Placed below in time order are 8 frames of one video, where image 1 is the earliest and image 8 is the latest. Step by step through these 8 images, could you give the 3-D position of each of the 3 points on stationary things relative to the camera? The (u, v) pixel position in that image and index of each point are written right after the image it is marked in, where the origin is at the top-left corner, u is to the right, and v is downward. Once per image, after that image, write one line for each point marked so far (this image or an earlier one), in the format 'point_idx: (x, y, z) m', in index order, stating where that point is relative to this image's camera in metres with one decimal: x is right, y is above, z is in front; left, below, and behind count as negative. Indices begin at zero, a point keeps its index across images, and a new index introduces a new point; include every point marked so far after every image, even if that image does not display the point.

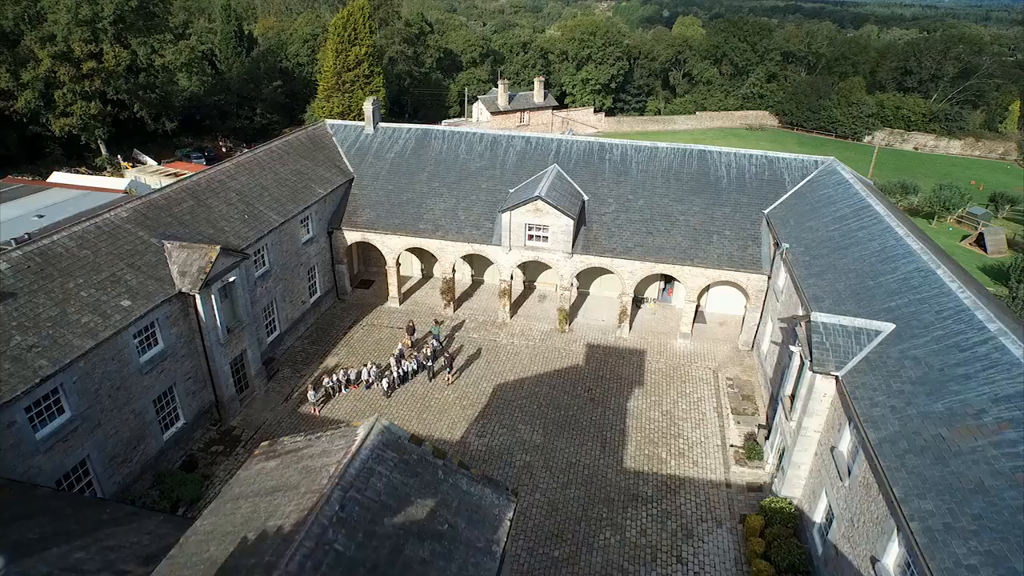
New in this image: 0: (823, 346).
0: (+9.5, -1.8, +16.1) m
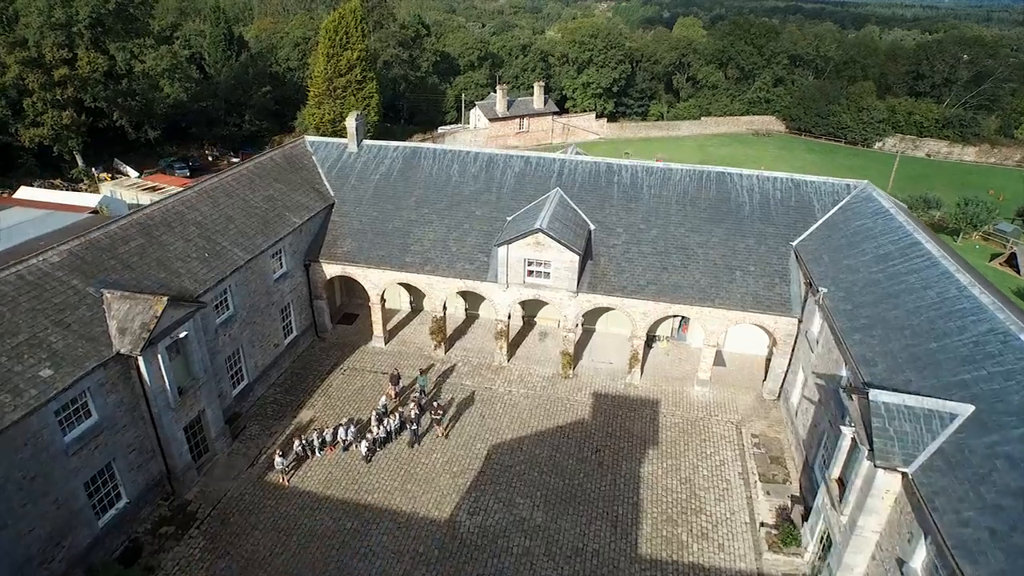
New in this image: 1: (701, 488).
0: (+9.4, -3.7, +13.2) m
1: (+7.2, -7.6, +19.9) m
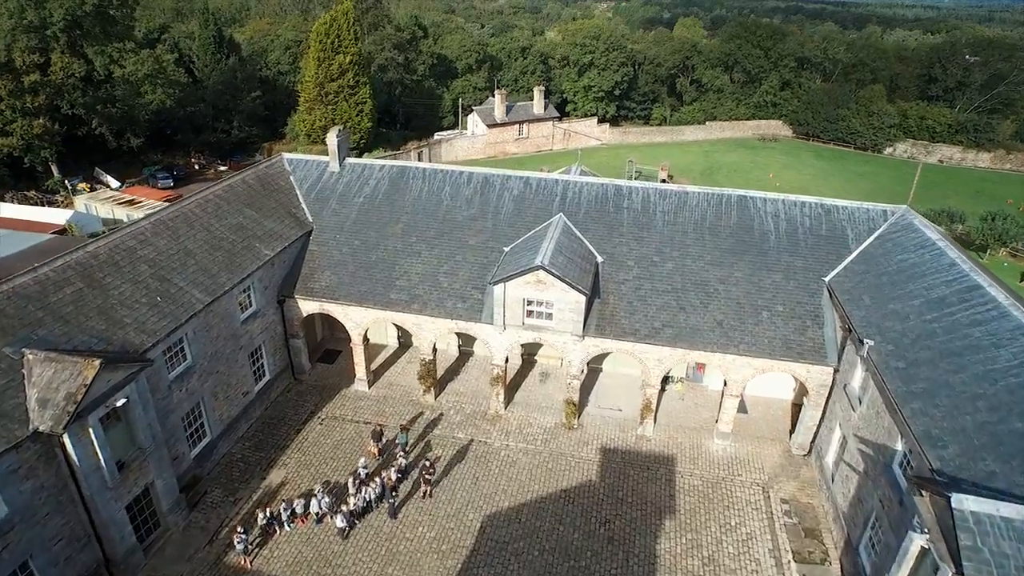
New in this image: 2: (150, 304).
0: (+9.3, -5.4, +10.5) m
1: (+7.1, -9.3, +17.3) m
2: (-12.3, -0.5, +17.8) m
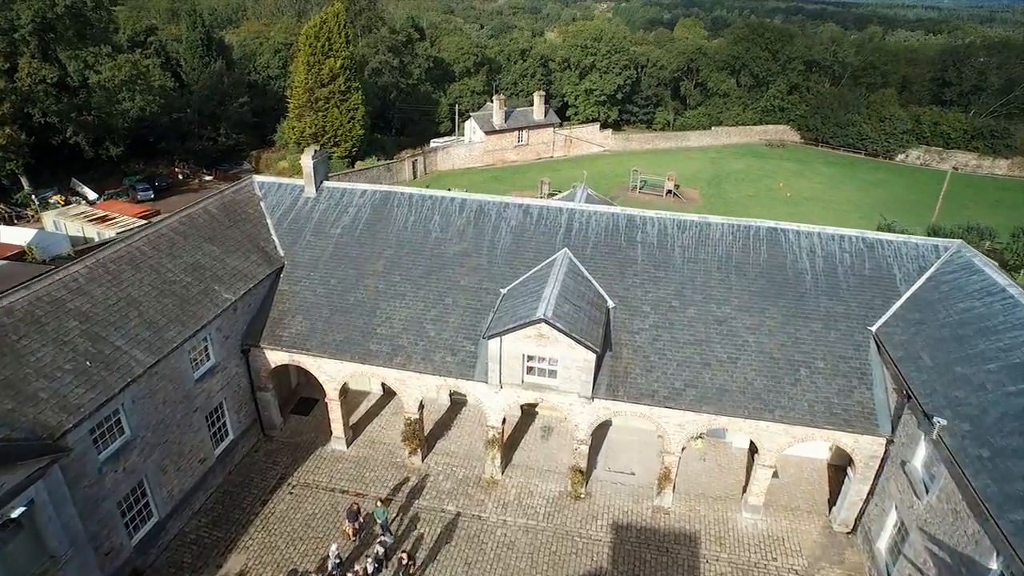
0: (+9.2, -7.2, +7.6) m
1: (+7.0, -11.1, +14.3) m
2: (-12.3, -2.4, +14.9) m
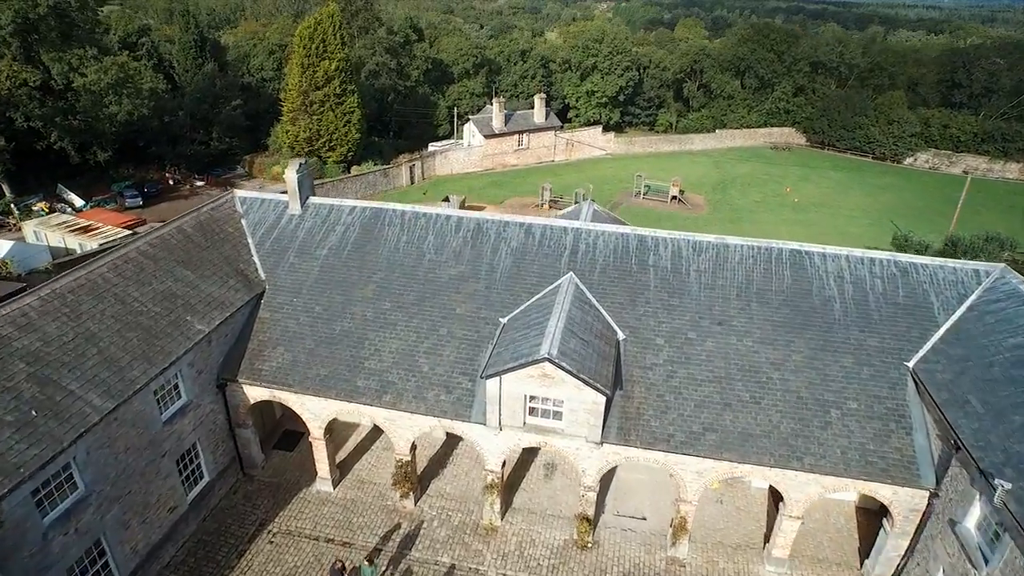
0: (+9.3, -8.2, +5.9) m
1: (+7.0, -12.1, +12.7) m
2: (-12.3, -3.4, +13.2) m
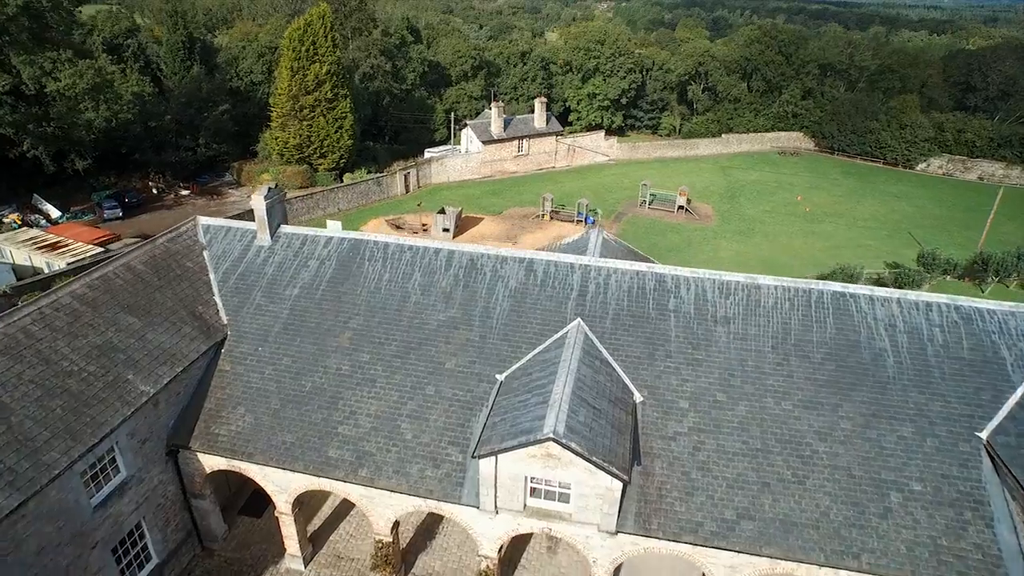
0: (+9.2, -9.7, +3.3) m
1: (+7.0, -13.6, +10.0) m
2: (-12.4, -4.9, +10.5) m
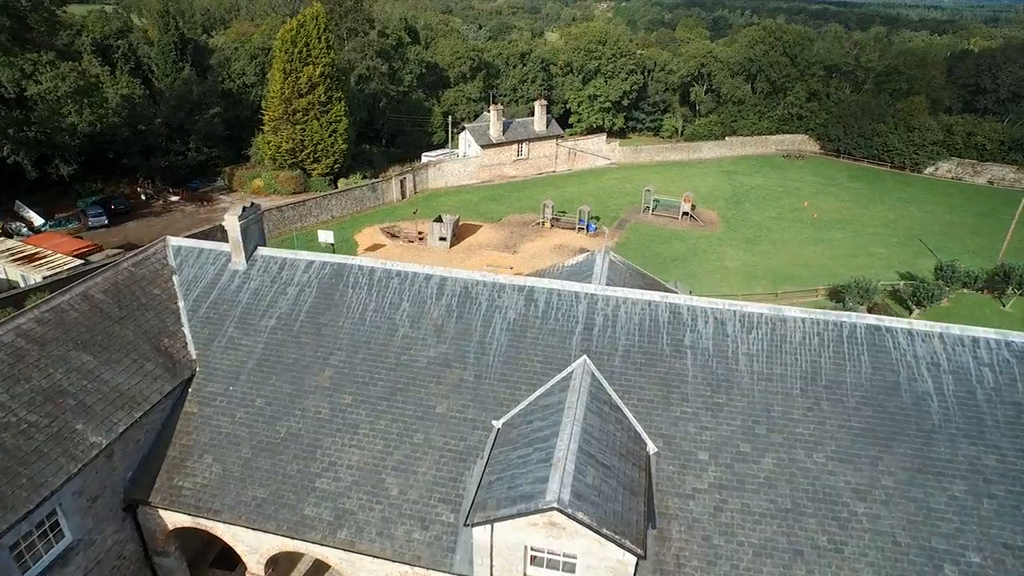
0: (+9.2, -10.7, +1.6) m
1: (+6.9, -14.6, +8.4) m
2: (-12.4, -5.9, +8.9) m
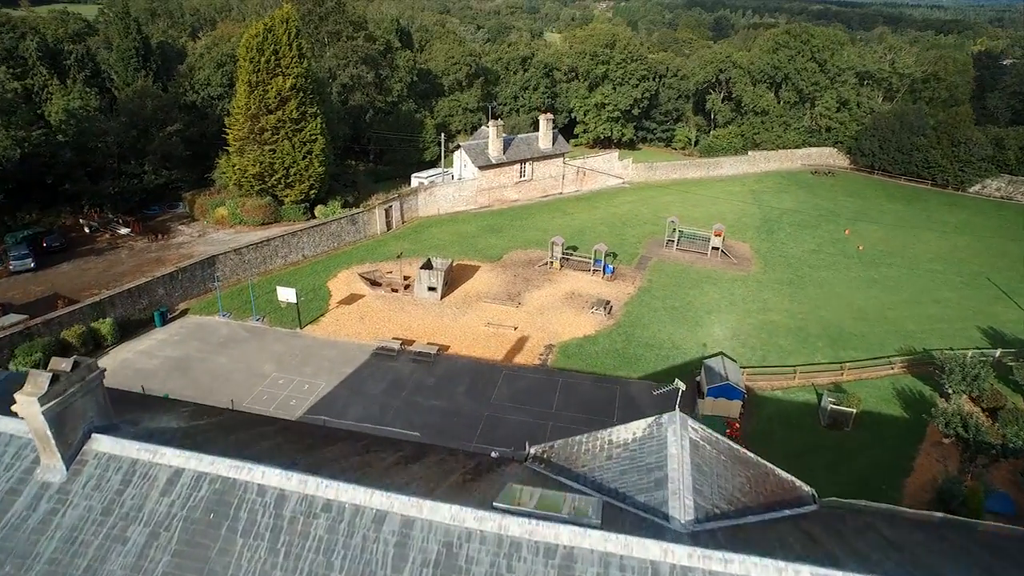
0: (+9.6, -15.0, -5.8) m
1: (+7.3, -18.9, +0.9) m
2: (-12.0, -10.2, +1.4) m
